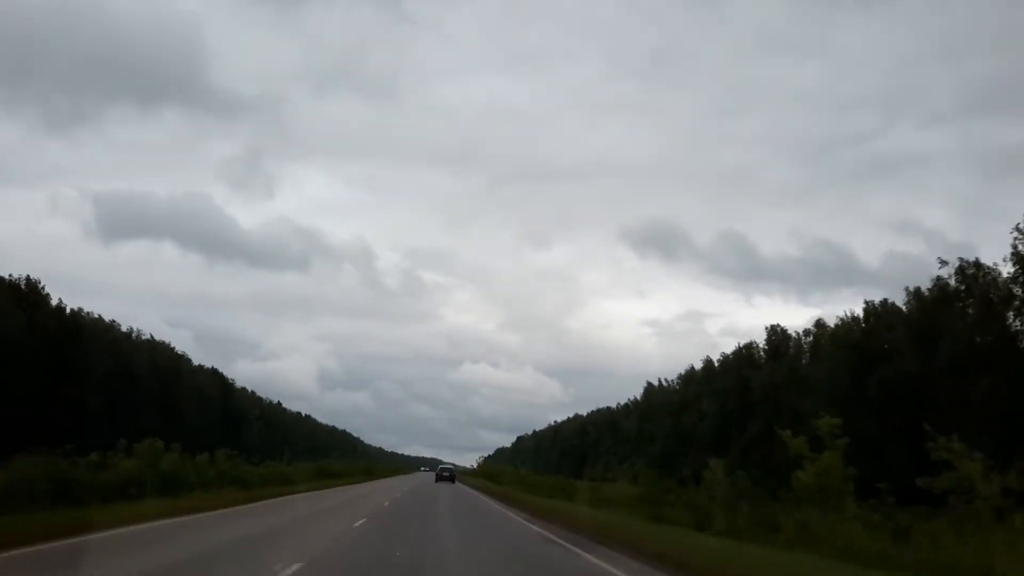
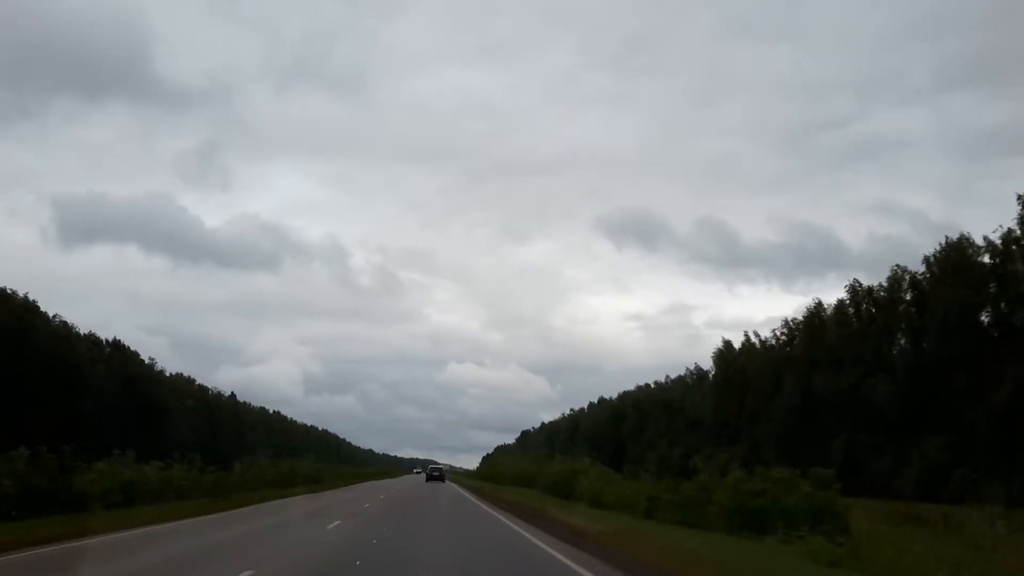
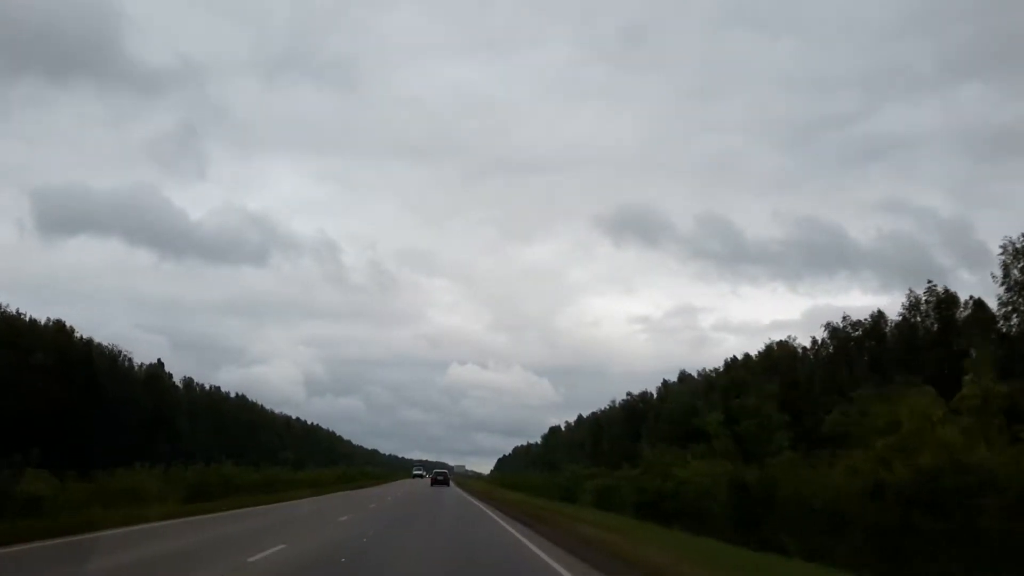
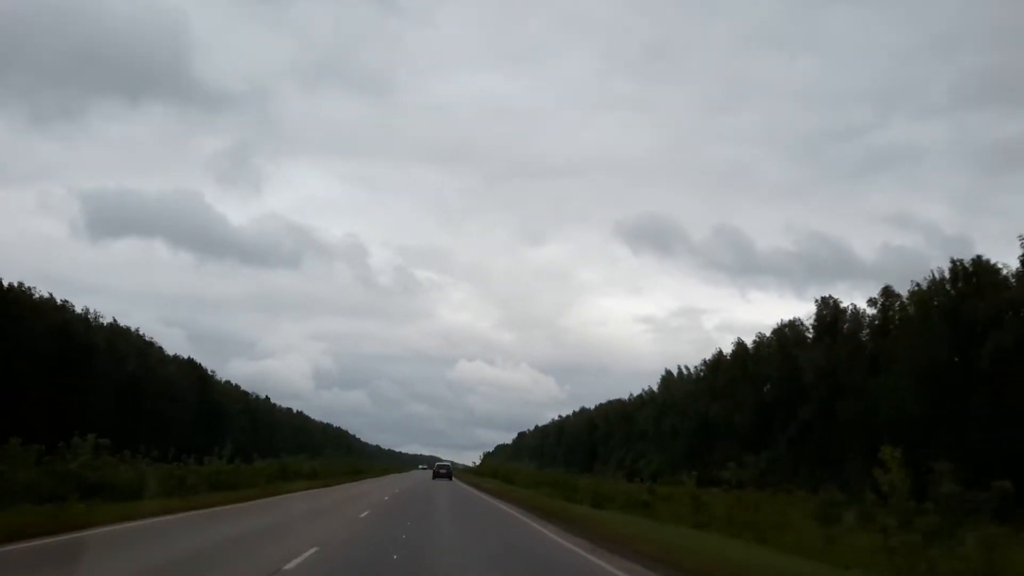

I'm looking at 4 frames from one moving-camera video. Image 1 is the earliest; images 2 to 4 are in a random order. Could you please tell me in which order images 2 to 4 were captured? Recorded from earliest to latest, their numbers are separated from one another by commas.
4, 2, 3
